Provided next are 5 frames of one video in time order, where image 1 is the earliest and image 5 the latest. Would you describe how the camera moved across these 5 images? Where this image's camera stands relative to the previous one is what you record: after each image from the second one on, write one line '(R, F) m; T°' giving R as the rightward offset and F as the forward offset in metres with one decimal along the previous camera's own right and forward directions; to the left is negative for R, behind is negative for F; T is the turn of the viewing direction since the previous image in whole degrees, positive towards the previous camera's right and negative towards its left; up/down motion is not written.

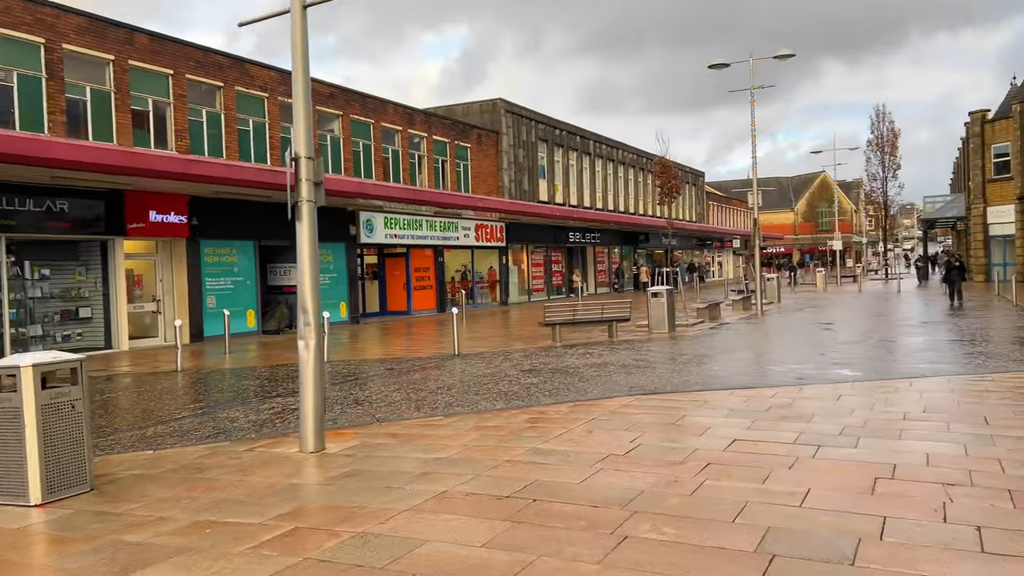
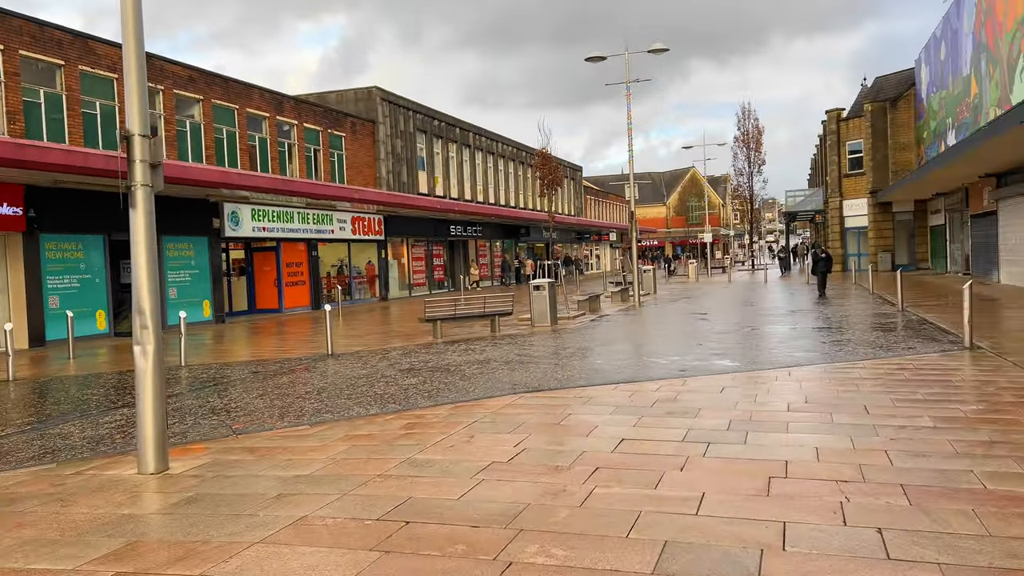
(+0.1, +0.5) m; +8°
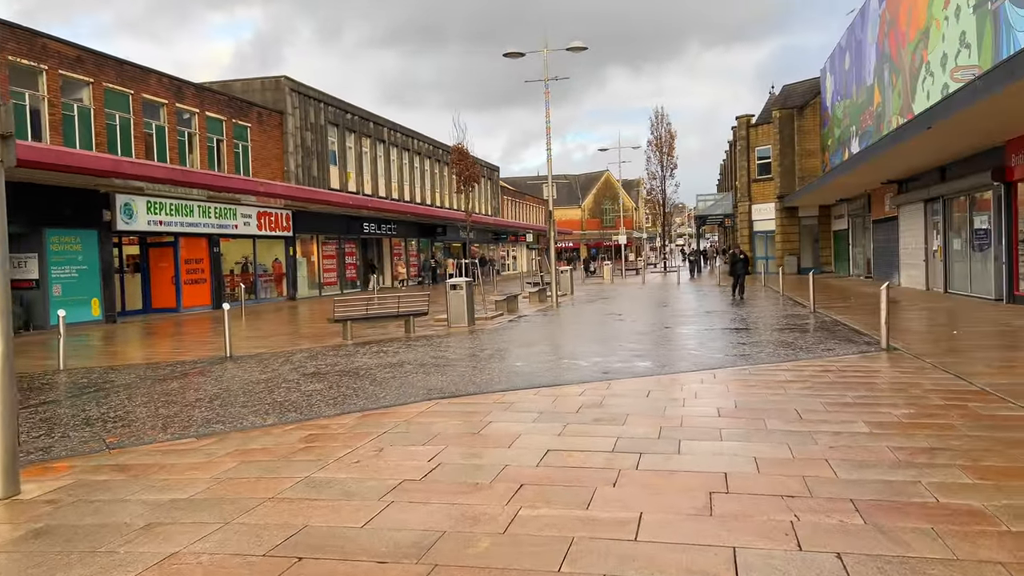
(0.0, +0.5) m; +6°
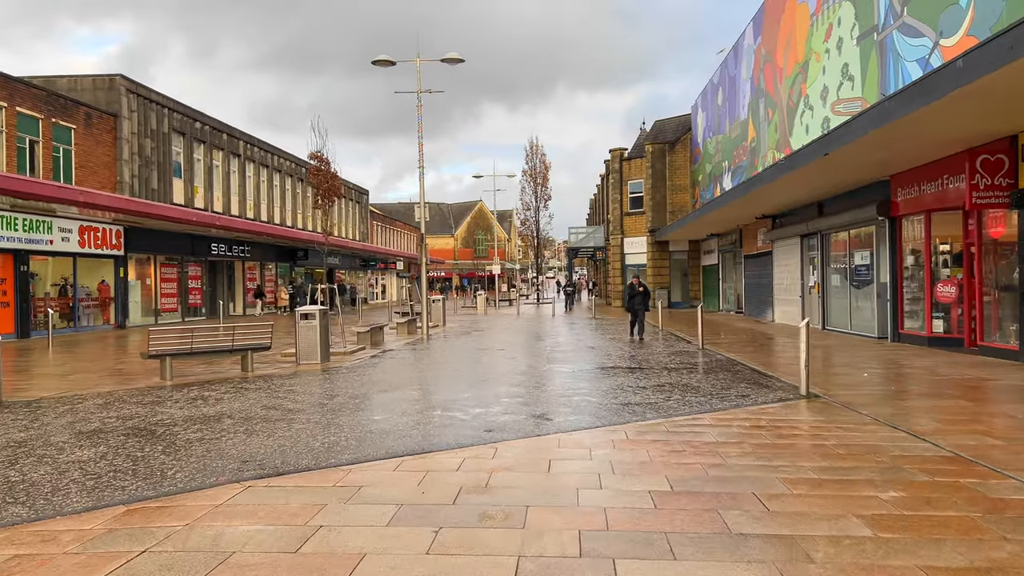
(+0.1, +1.8) m; +9°
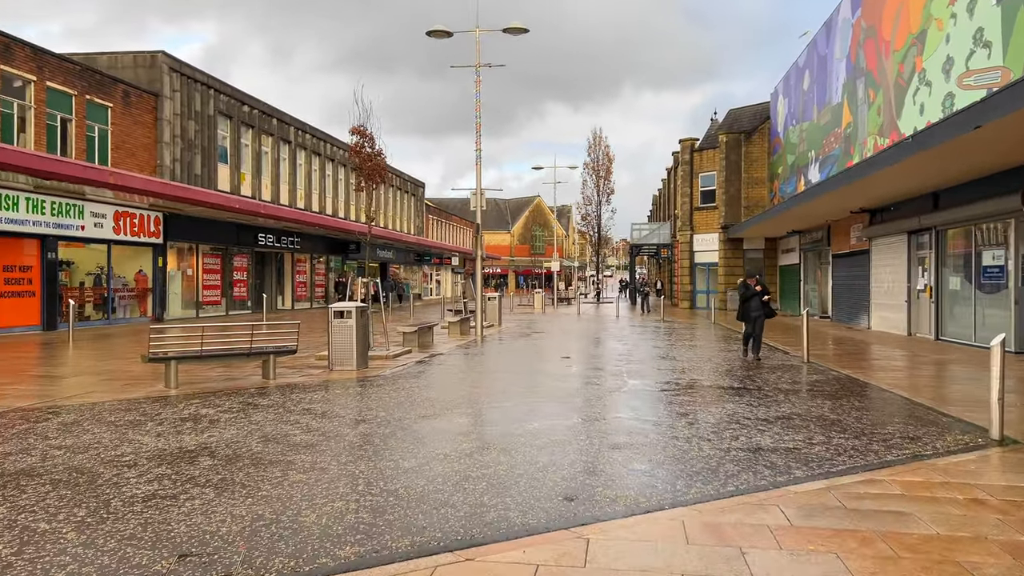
(-0.2, +2.0) m; -4°
